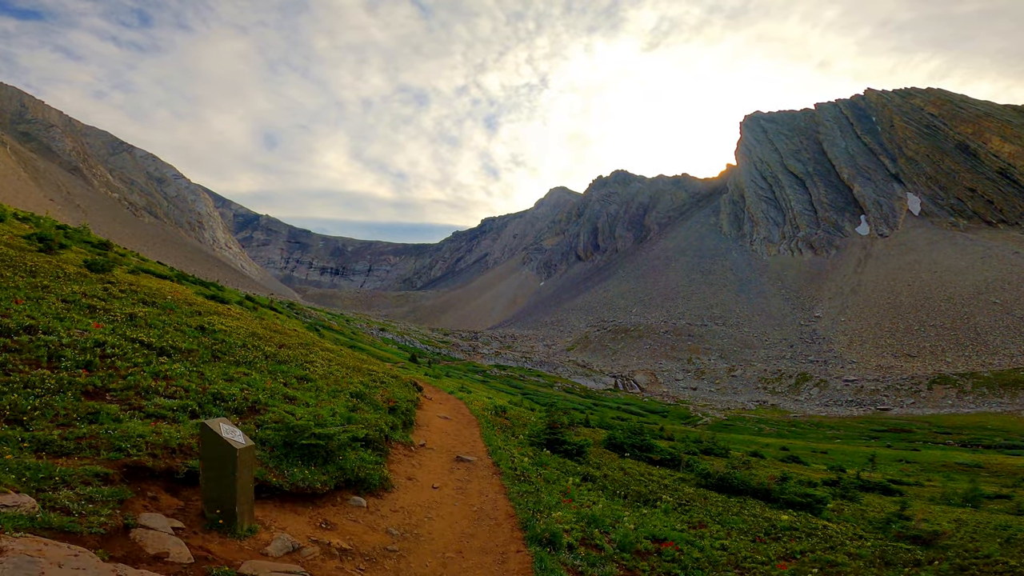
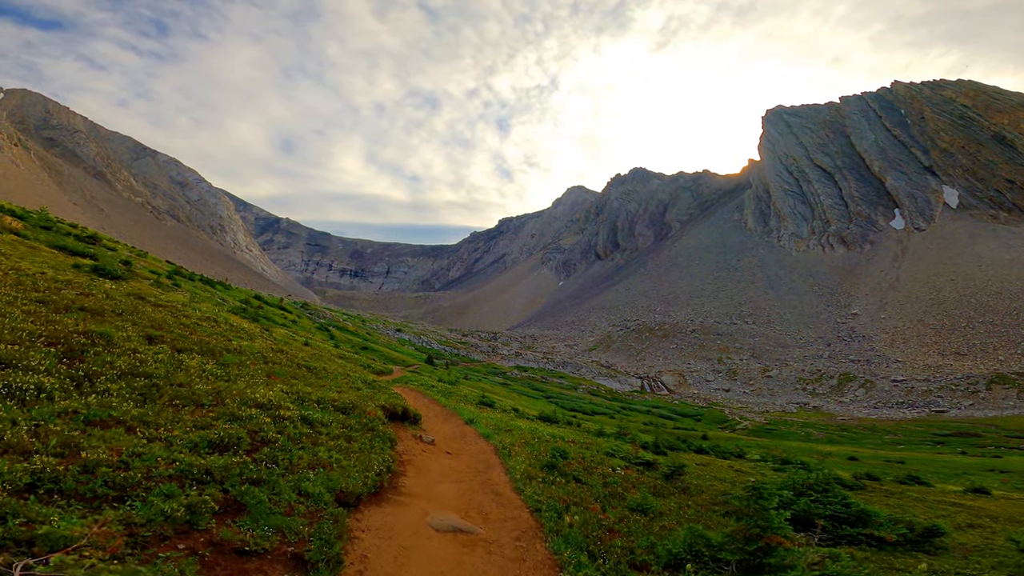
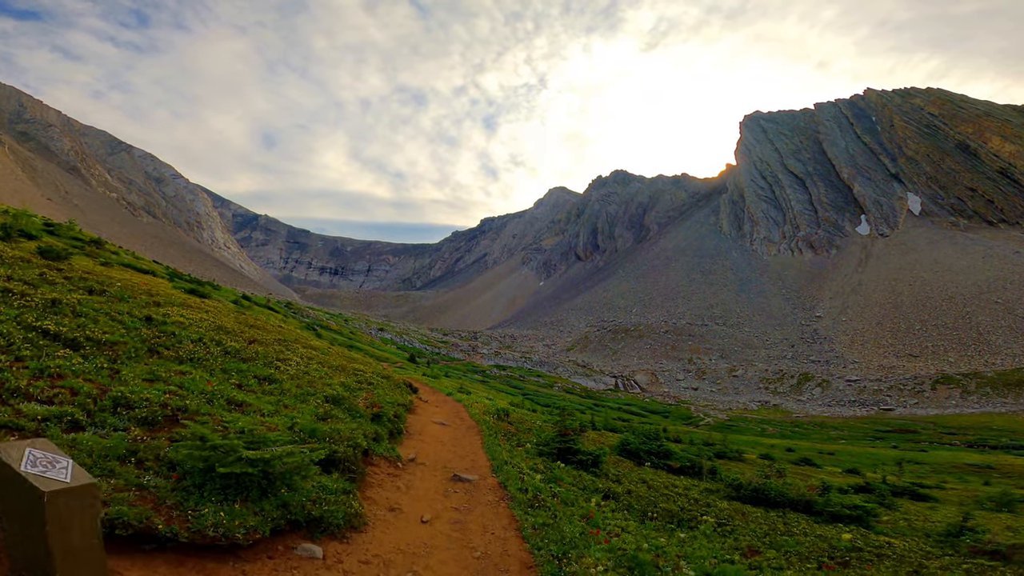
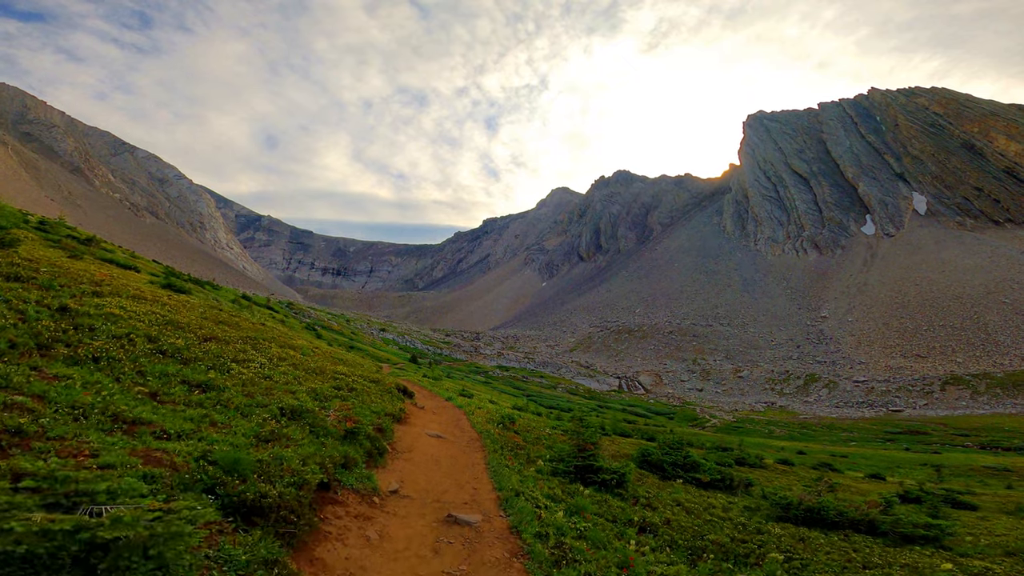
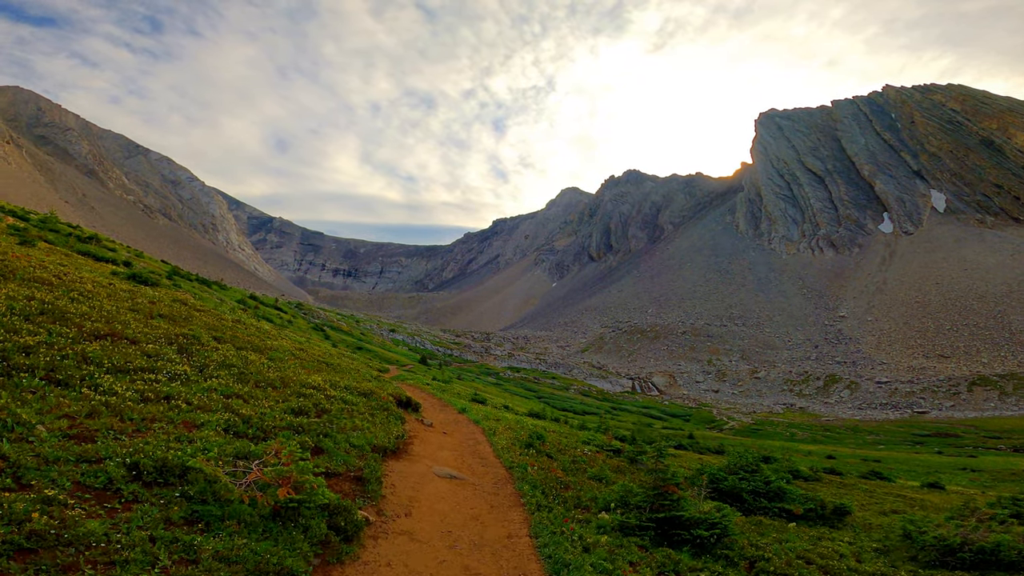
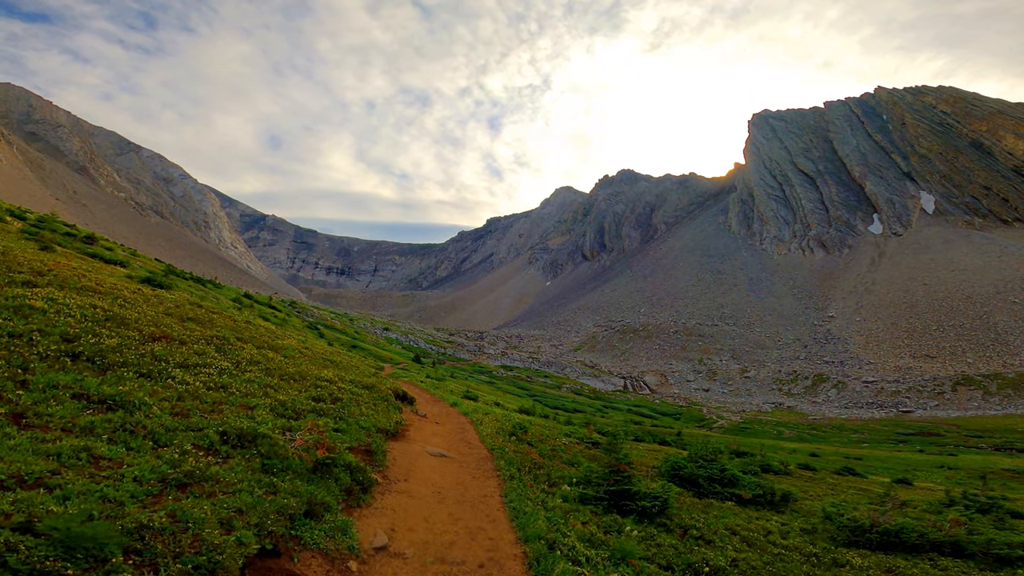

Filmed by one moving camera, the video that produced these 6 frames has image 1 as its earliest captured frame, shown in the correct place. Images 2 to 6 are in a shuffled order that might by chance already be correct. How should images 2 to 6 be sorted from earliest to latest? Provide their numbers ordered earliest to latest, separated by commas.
3, 4, 6, 5, 2
